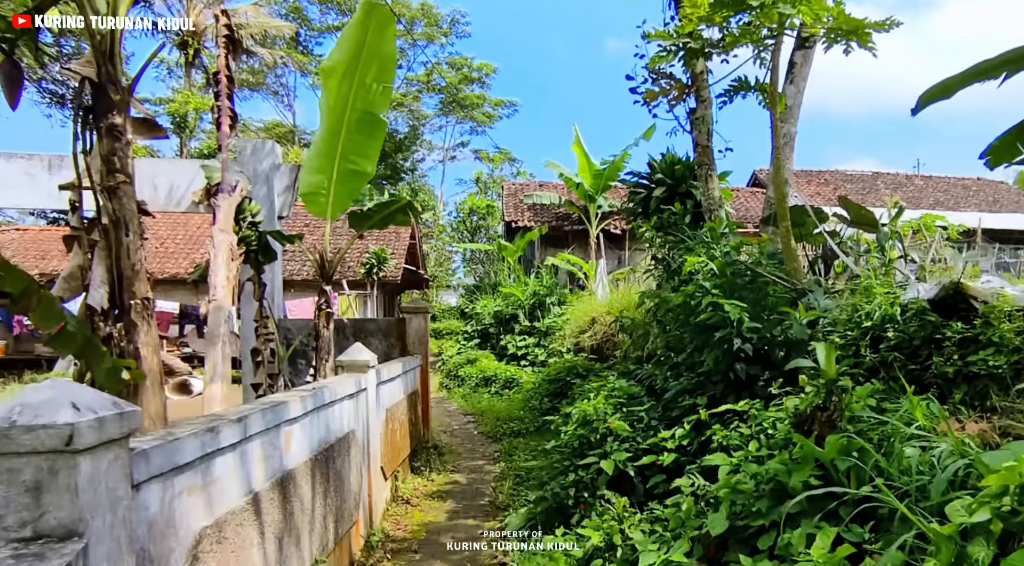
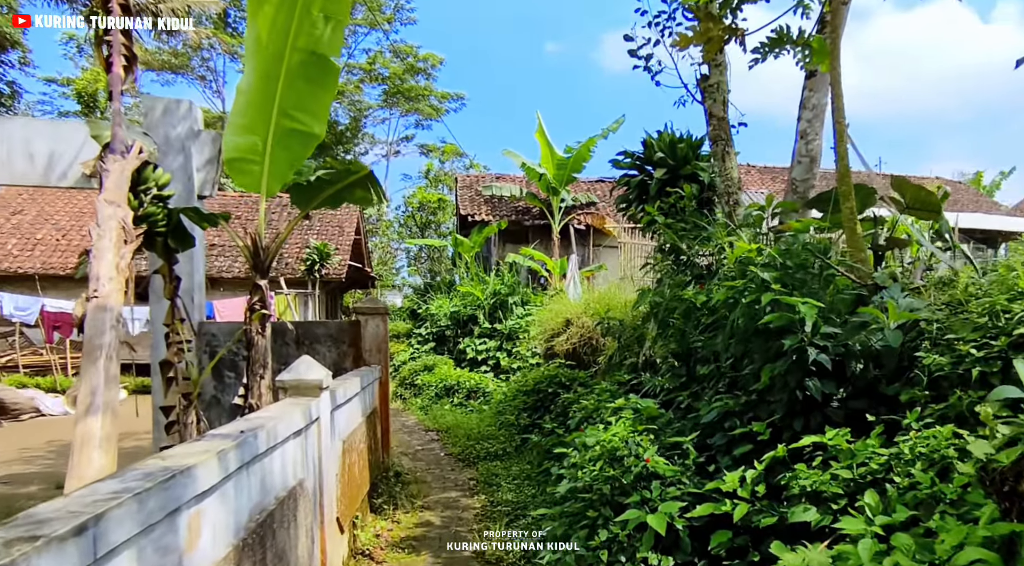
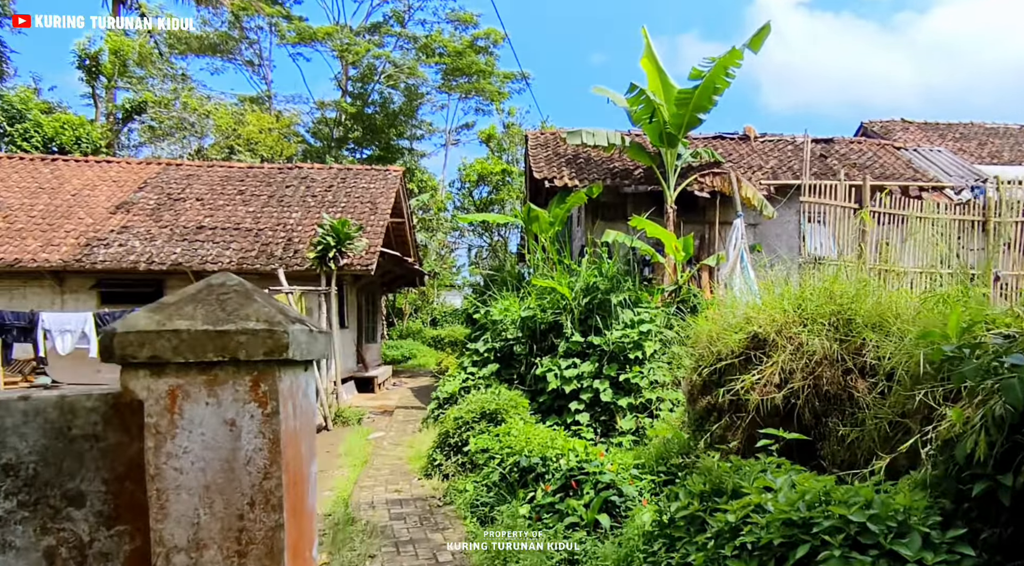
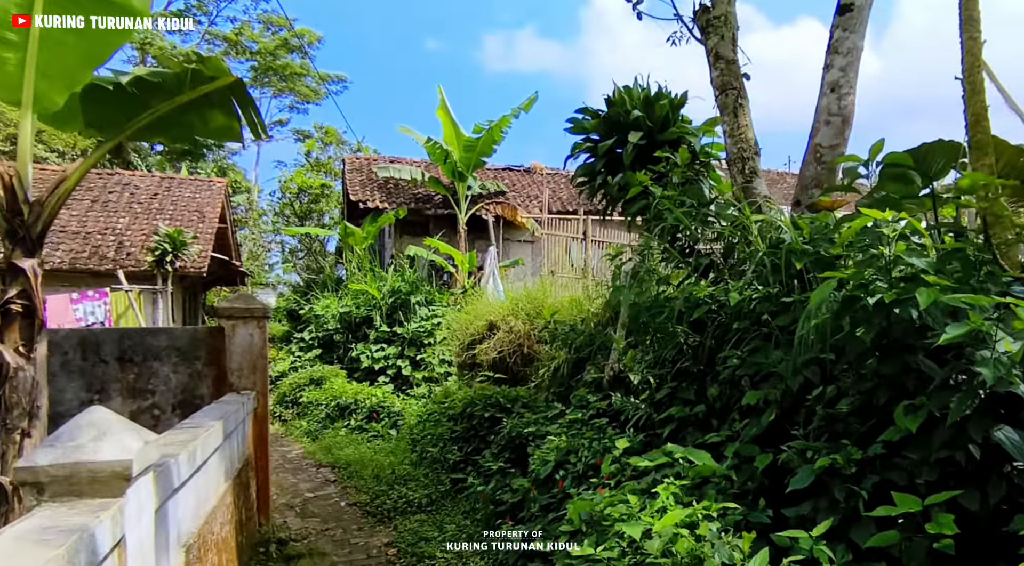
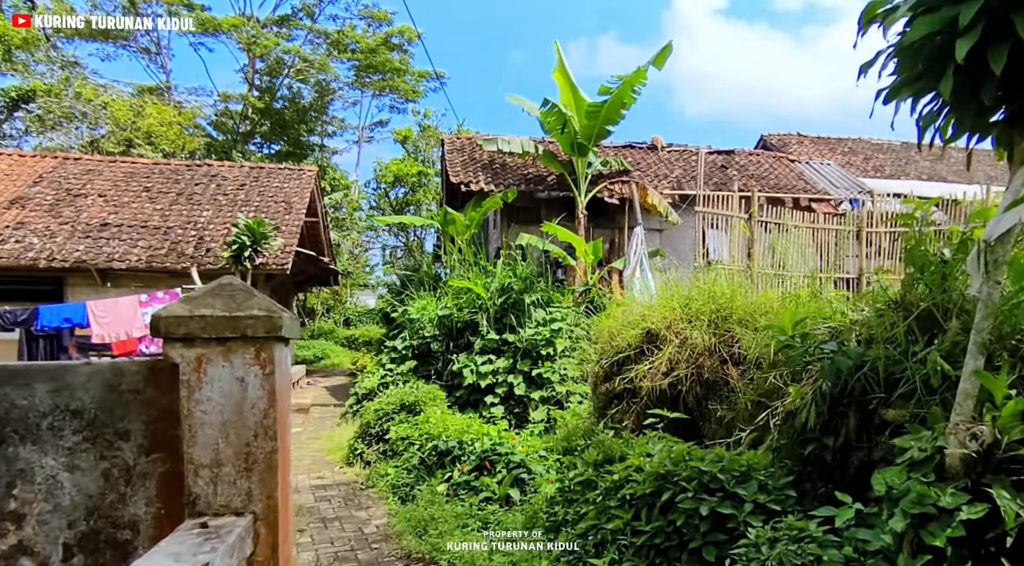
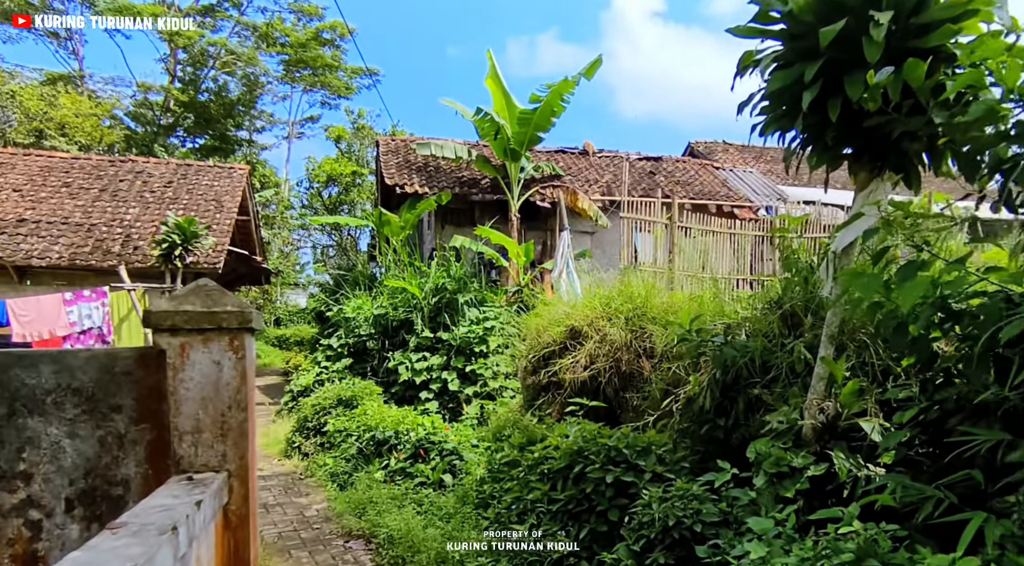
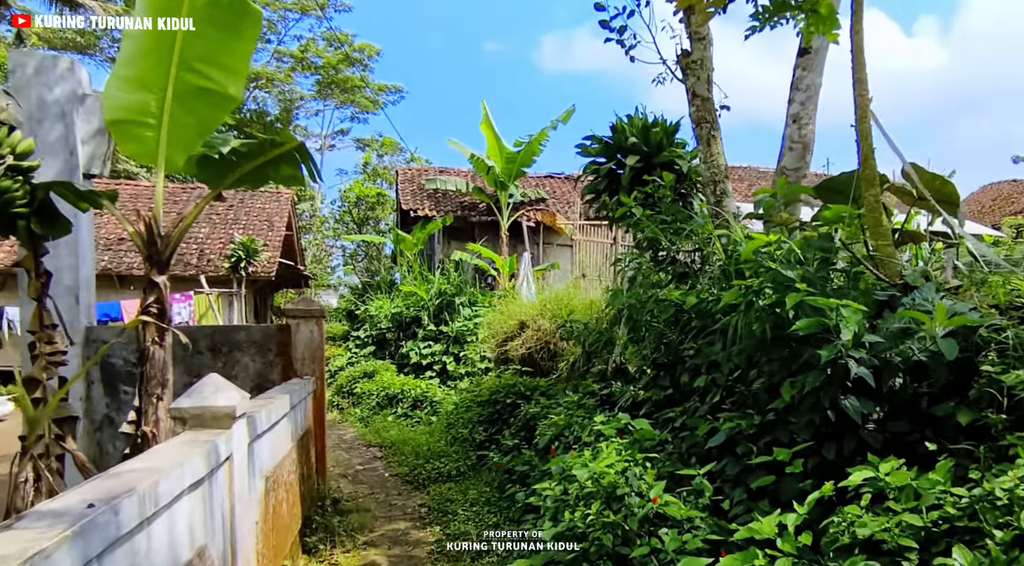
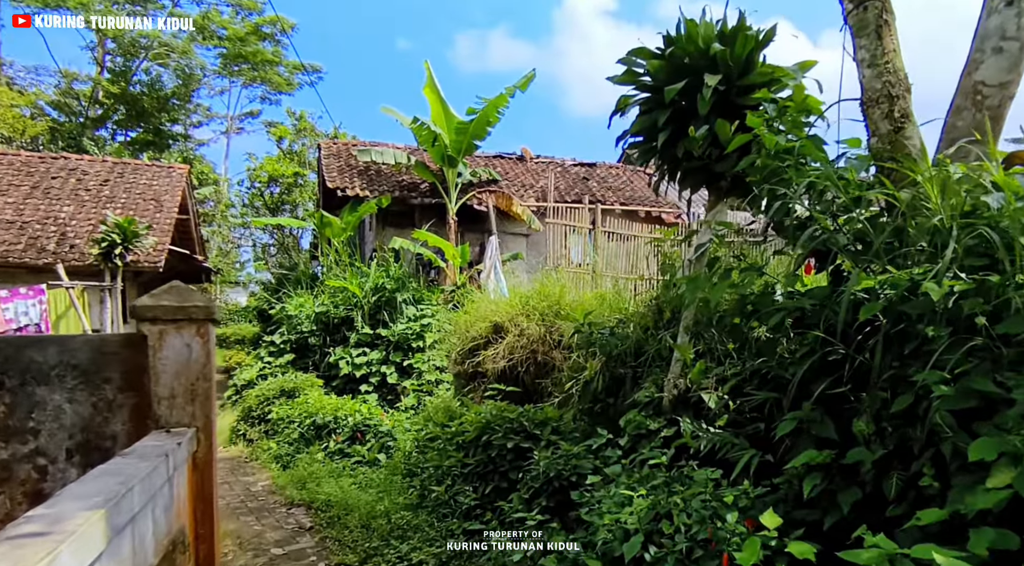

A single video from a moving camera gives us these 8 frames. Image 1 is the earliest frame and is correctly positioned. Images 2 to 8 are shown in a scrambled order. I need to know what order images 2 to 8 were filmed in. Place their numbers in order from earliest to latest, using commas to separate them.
2, 7, 4, 8, 6, 5, 3
